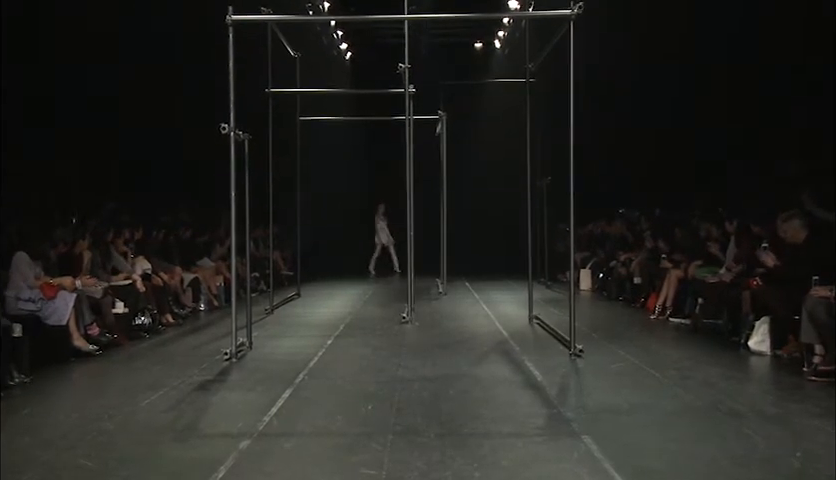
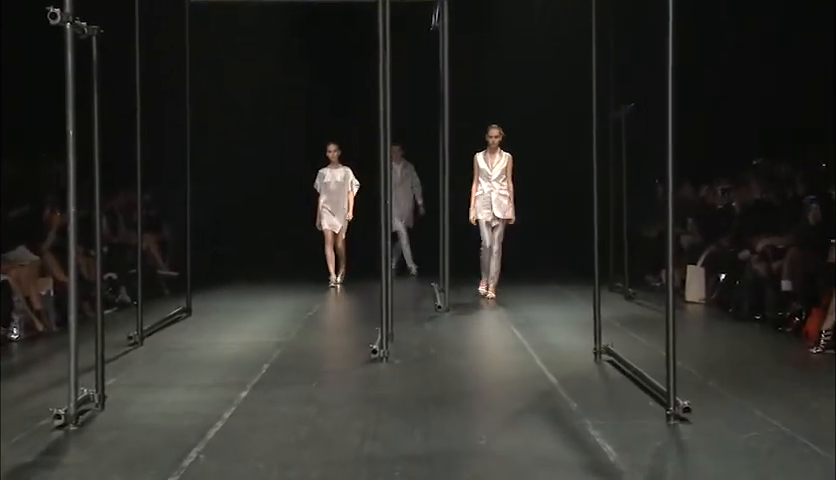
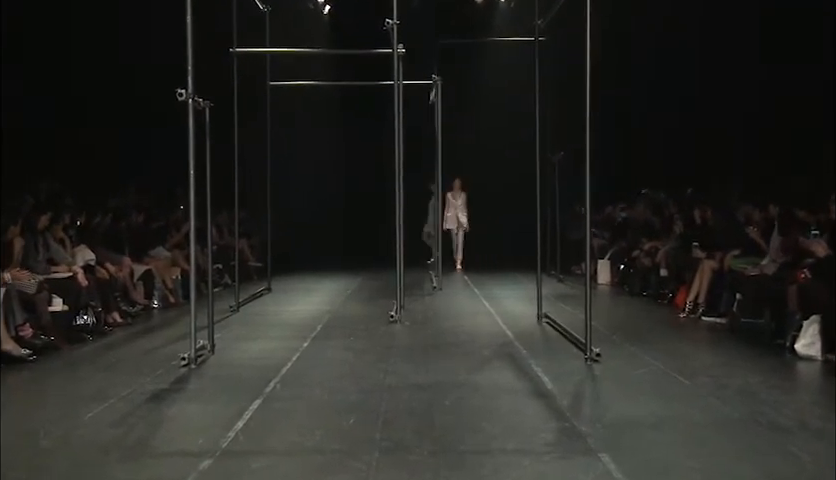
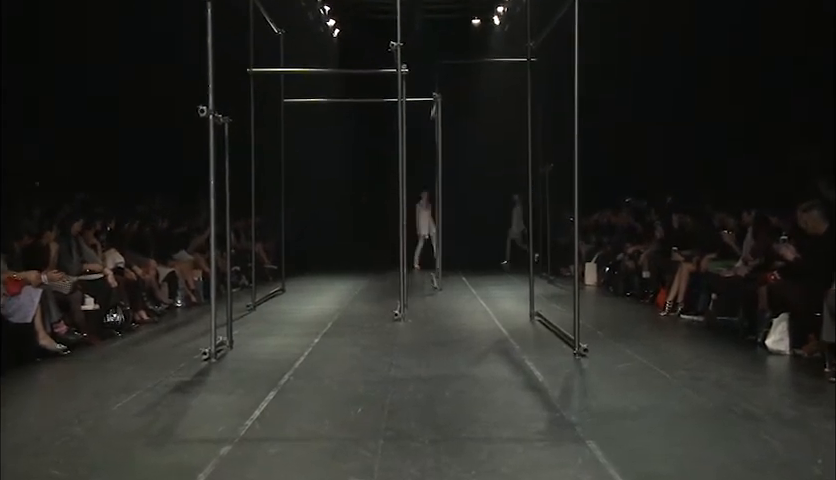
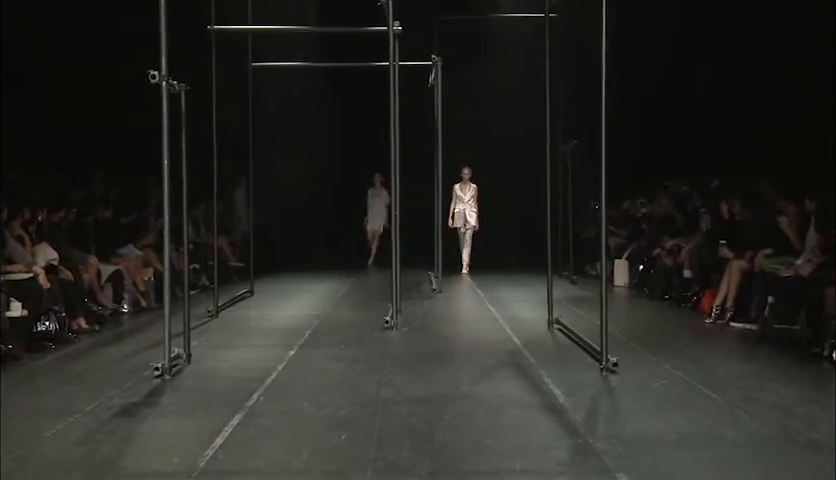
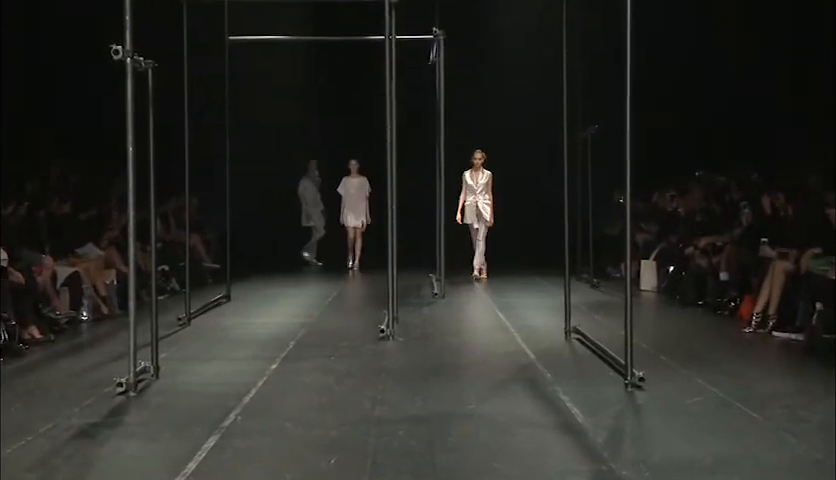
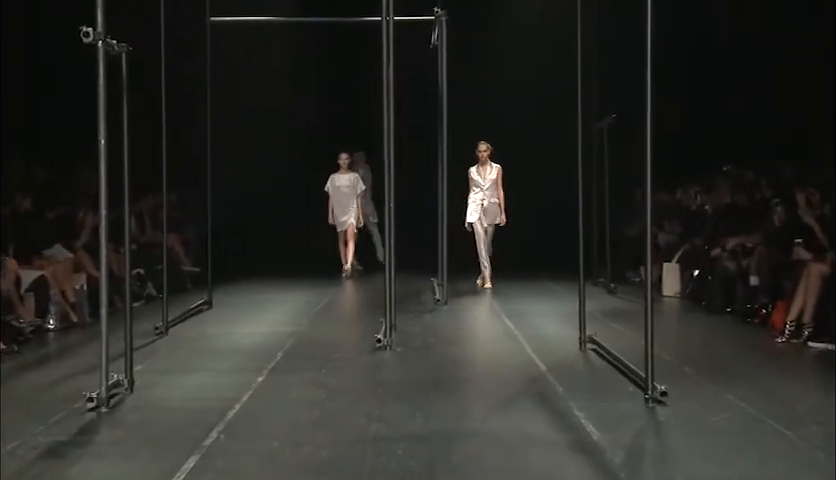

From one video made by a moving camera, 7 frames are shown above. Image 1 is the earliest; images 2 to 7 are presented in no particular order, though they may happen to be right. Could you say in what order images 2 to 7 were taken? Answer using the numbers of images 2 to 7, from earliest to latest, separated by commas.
4, 3, 5, 6, 7, 2
